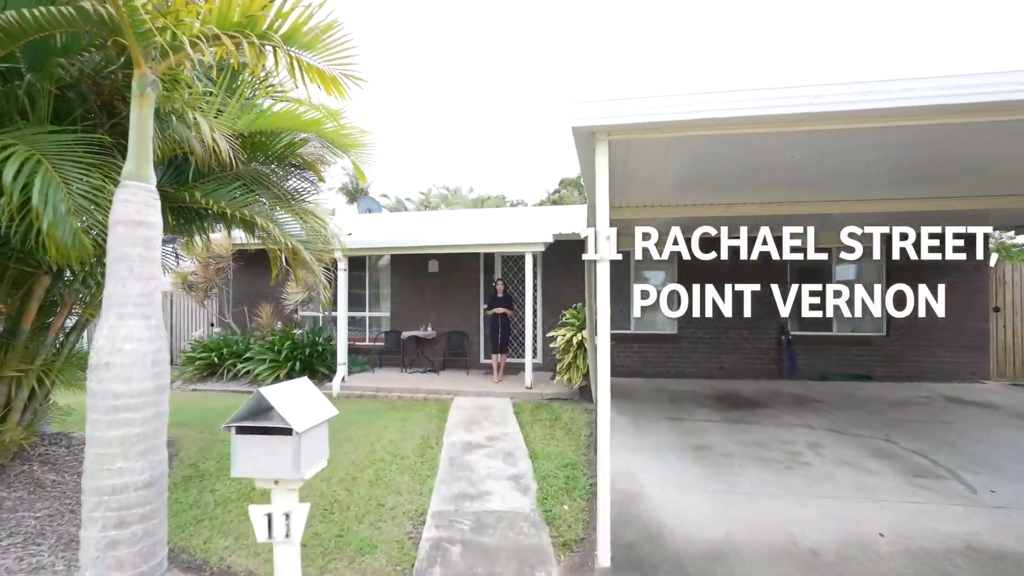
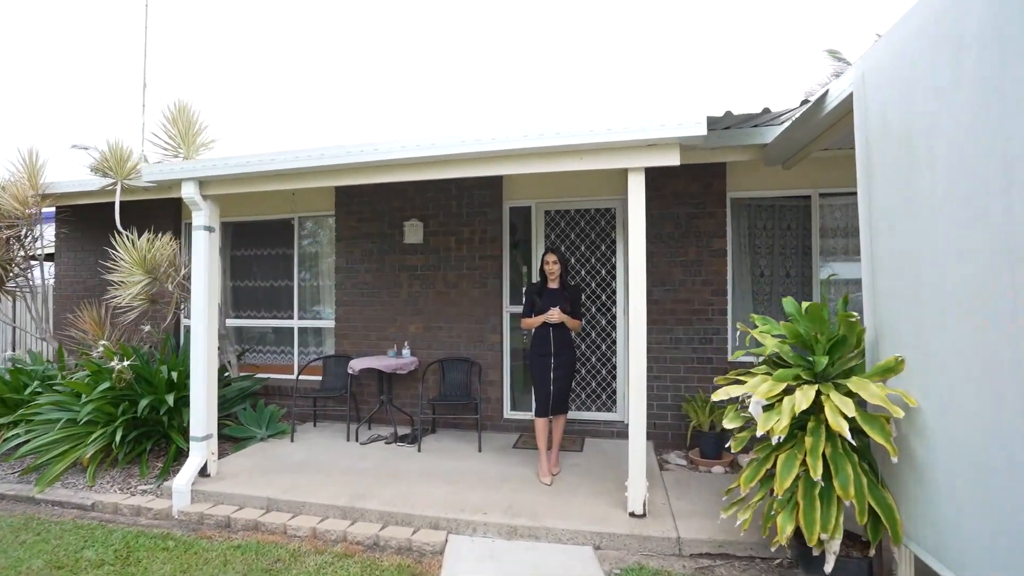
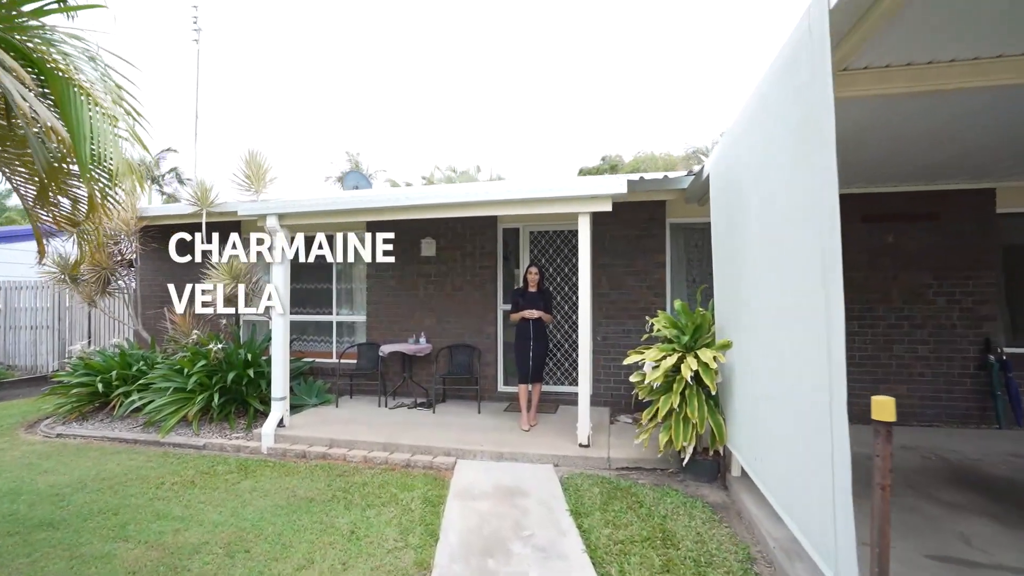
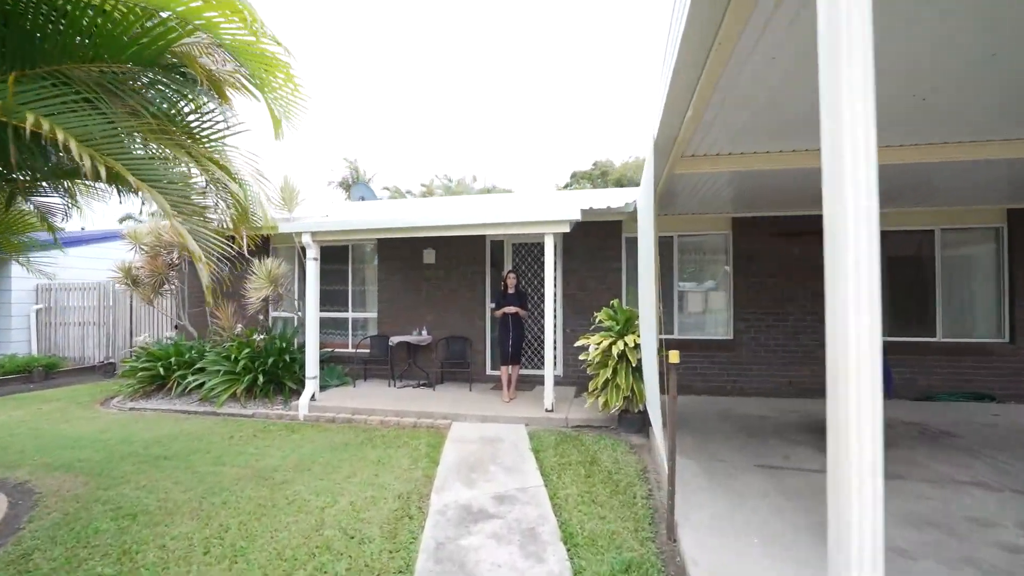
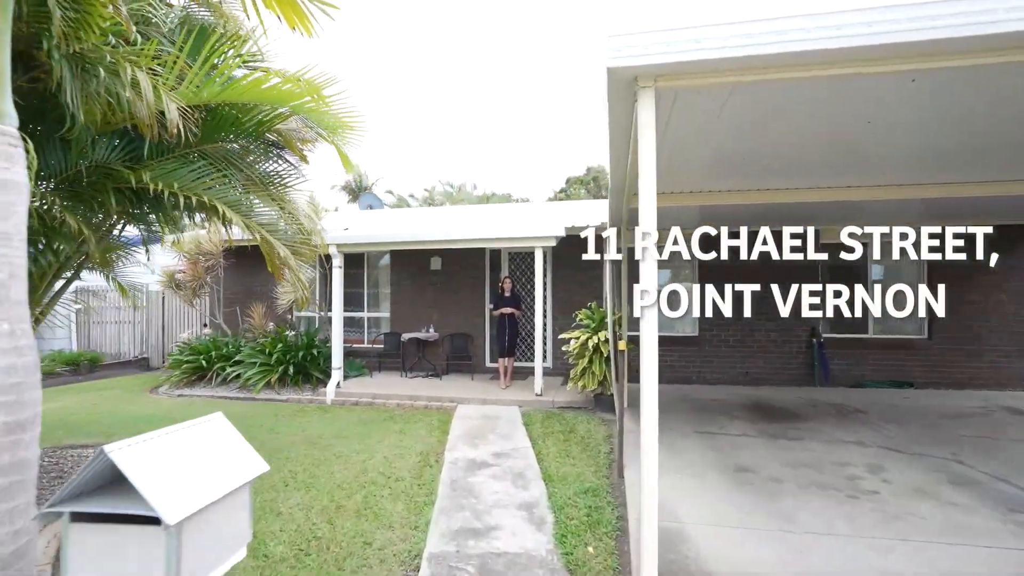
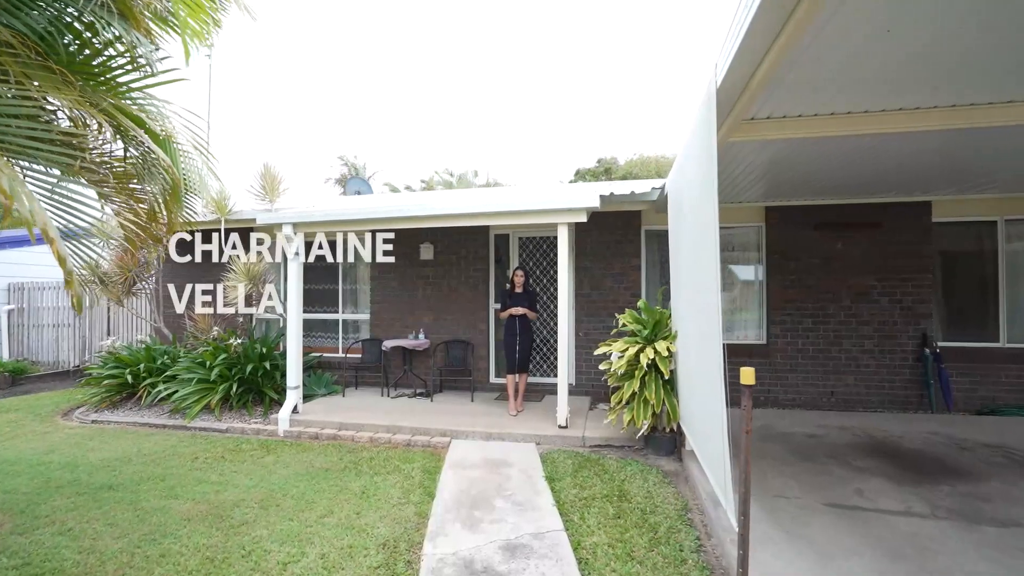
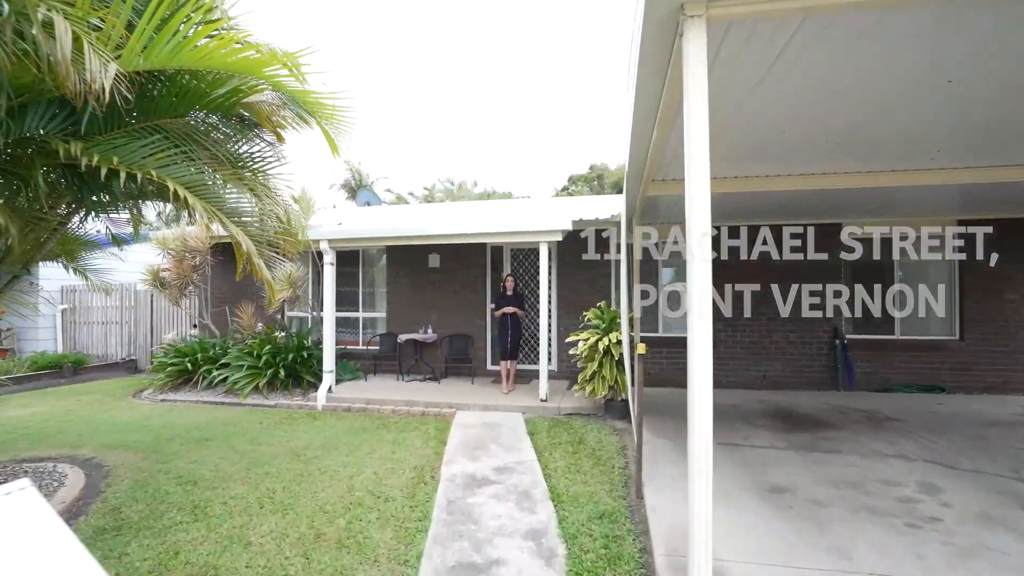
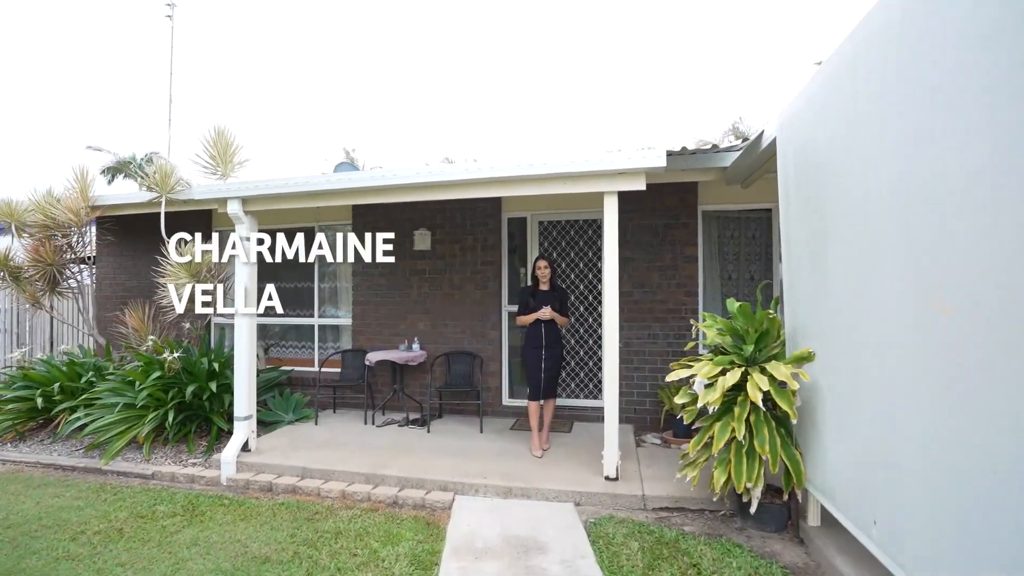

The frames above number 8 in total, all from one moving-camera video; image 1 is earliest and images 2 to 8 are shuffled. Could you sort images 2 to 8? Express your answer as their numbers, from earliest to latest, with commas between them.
5, 7, 4, 6, 3, 8, 2
